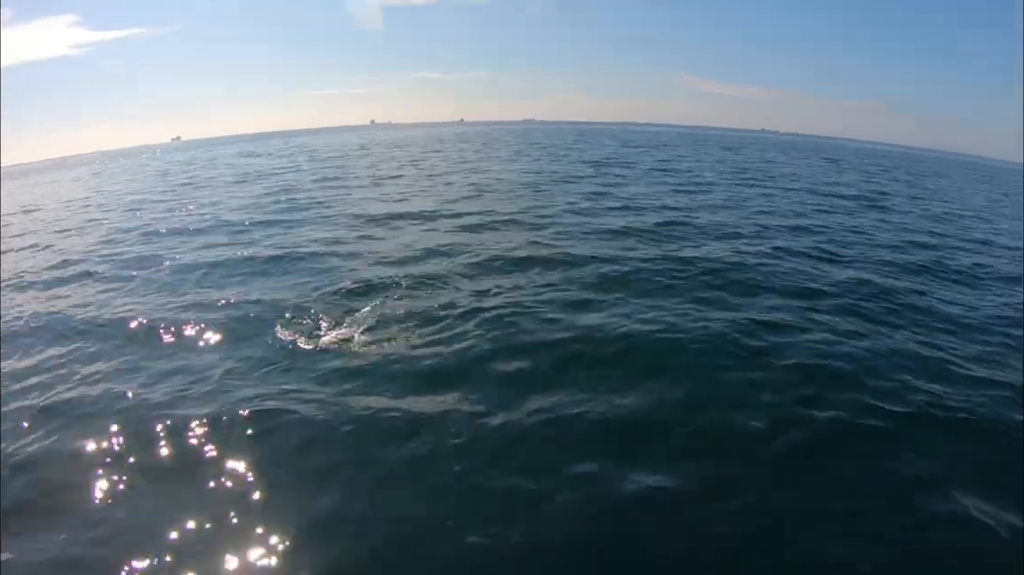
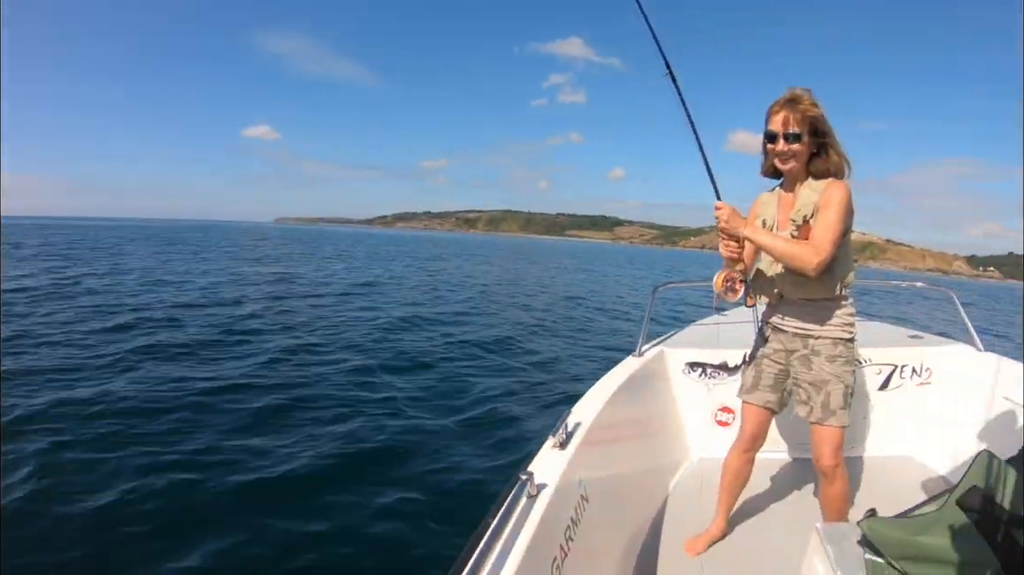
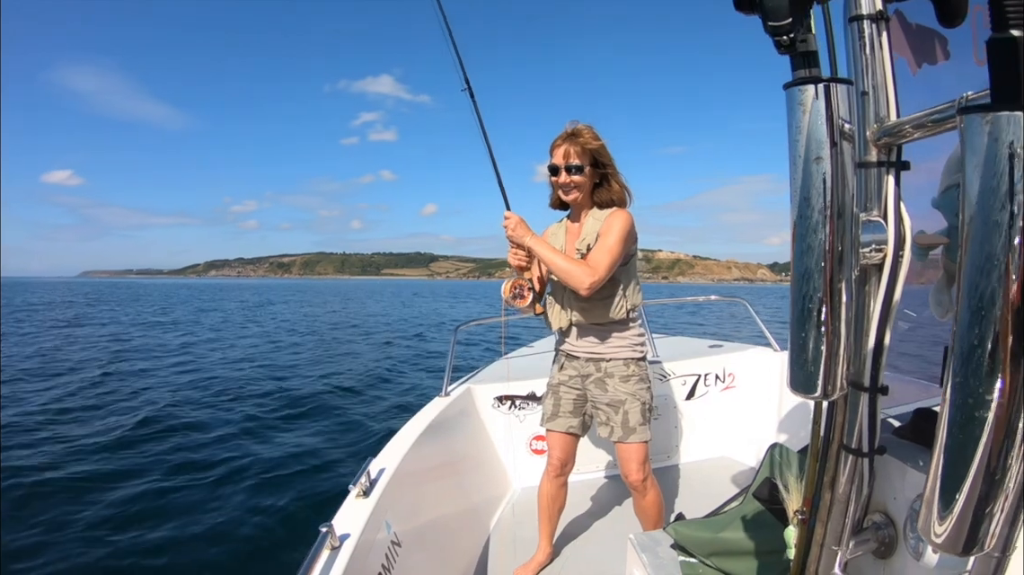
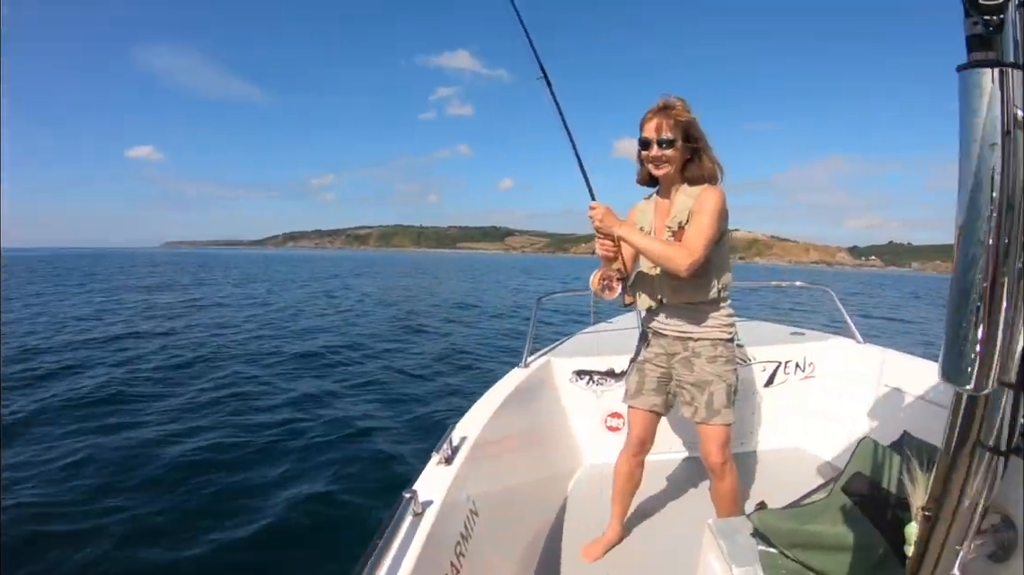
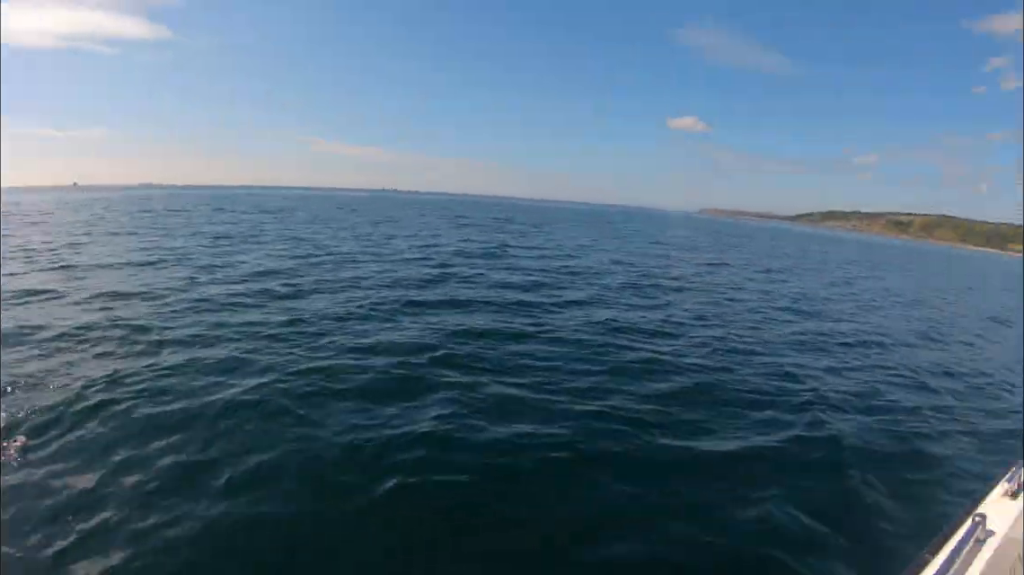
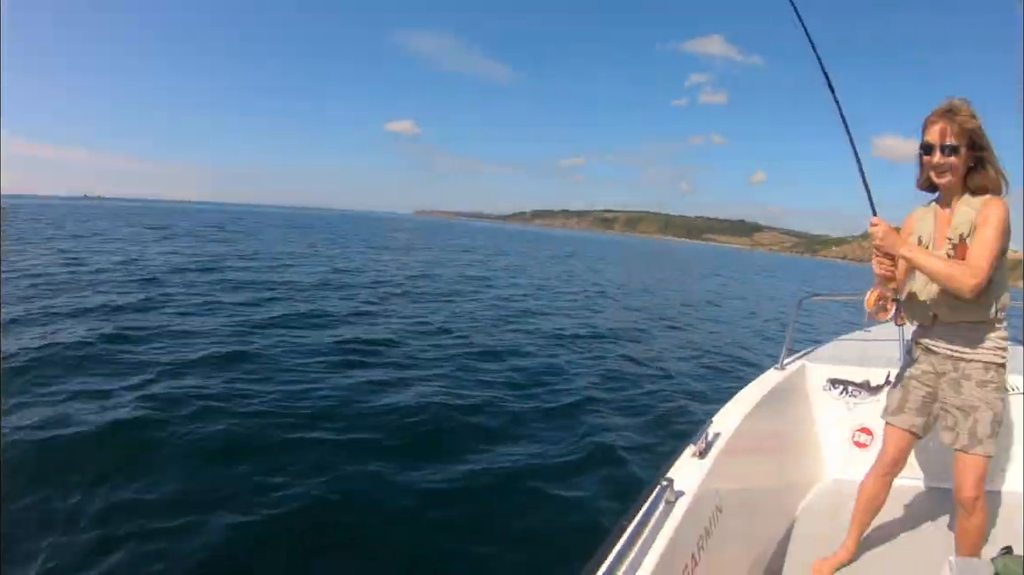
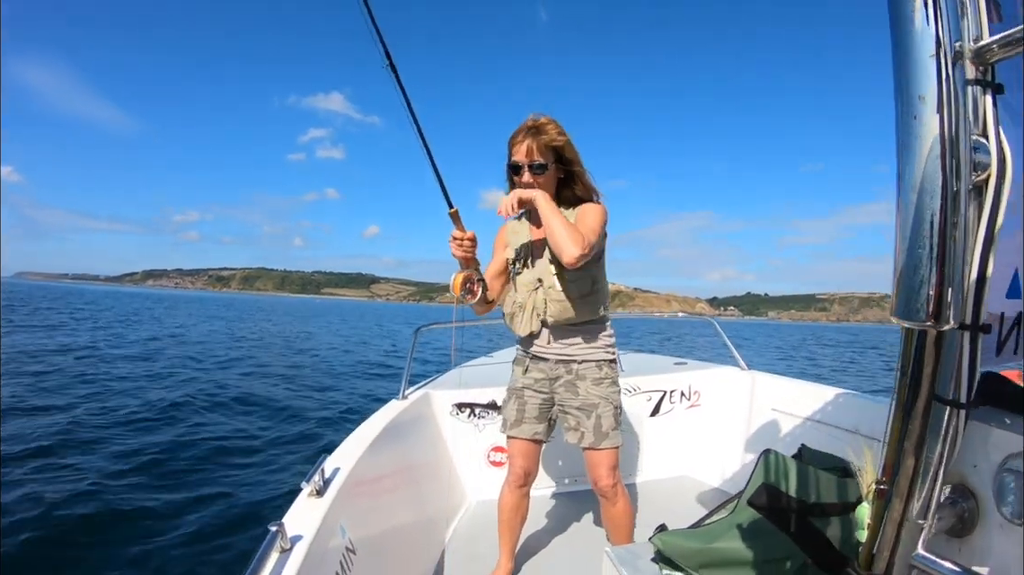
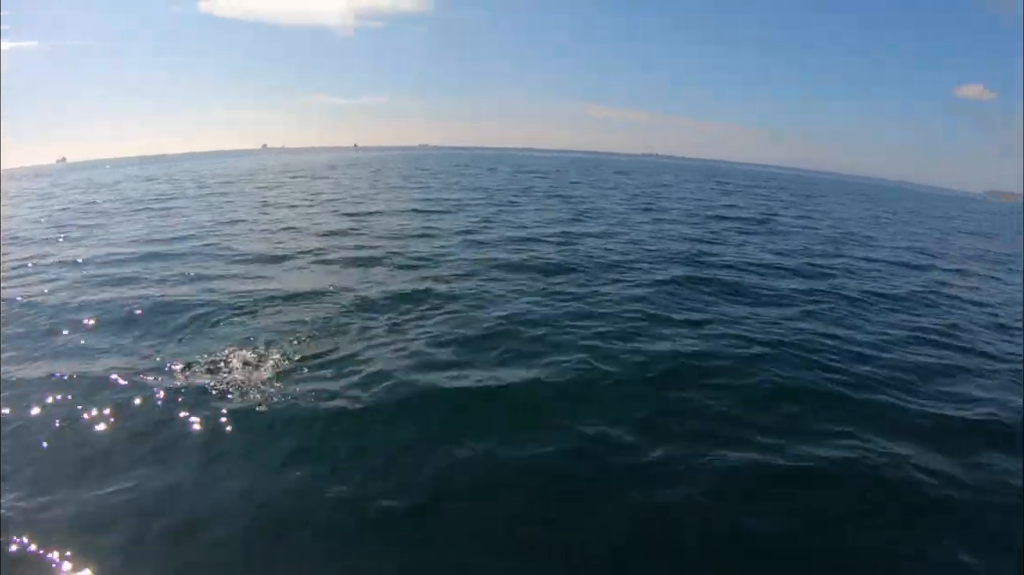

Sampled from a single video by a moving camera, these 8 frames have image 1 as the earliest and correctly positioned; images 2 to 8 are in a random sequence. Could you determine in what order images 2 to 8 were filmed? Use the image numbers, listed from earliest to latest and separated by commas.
8, 5, 6, 2, 4, 3, 7
